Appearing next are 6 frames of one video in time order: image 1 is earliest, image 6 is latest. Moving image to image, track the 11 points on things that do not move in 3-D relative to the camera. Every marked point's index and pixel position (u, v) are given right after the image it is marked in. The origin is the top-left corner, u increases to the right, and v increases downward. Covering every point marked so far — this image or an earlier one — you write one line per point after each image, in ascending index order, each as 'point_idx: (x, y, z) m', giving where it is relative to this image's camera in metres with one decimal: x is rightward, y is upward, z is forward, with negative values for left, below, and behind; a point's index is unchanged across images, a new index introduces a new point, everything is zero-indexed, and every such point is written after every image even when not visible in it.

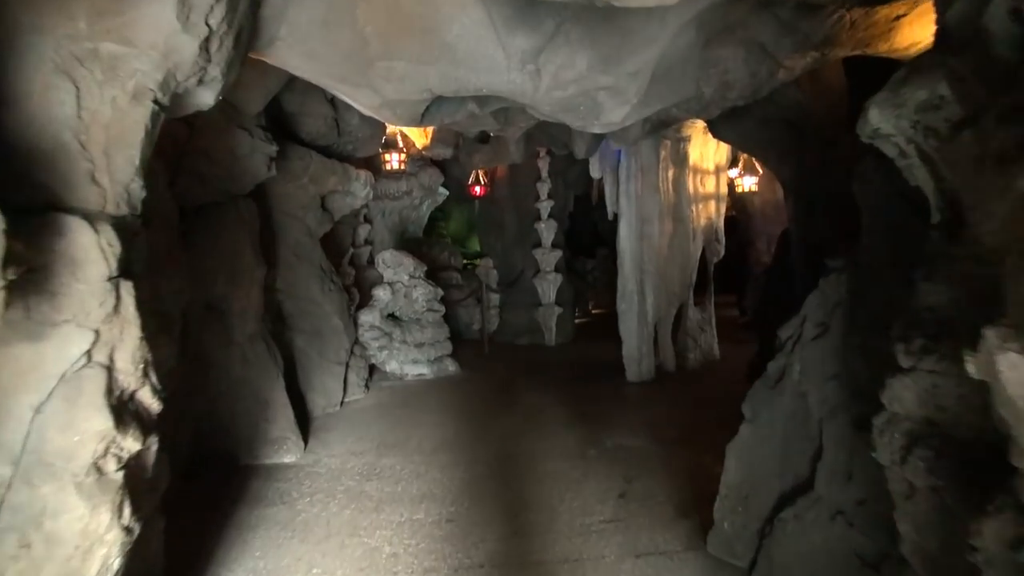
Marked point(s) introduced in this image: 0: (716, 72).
0: (+1.1, +1.2, +4.4) m
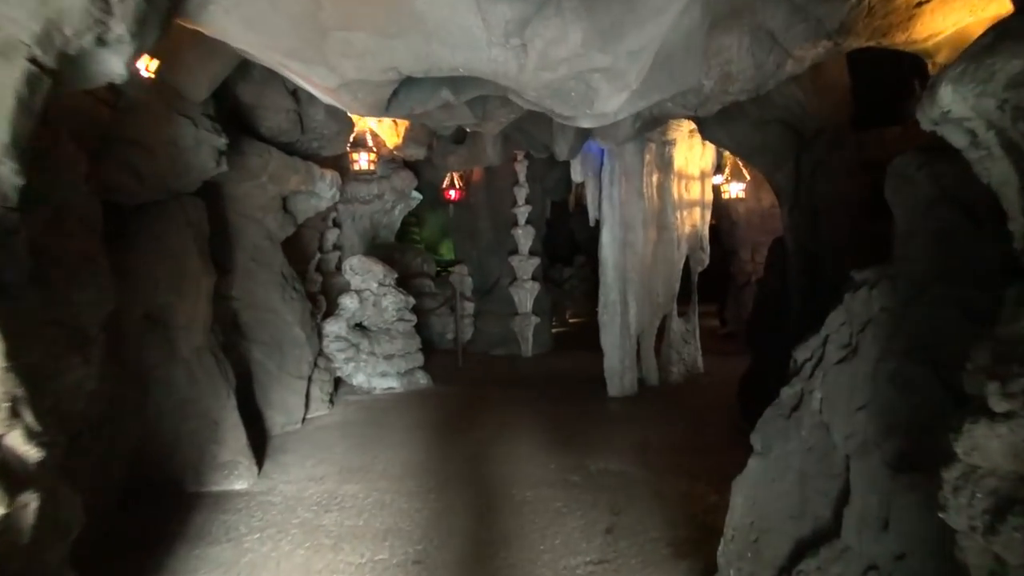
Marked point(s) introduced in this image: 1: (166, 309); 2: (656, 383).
0: (+1.0, +1.1, +4.0) m
1: (-2.1, -0.1, +4.8) m
2: (+1.6, -1.1, +8.9) m
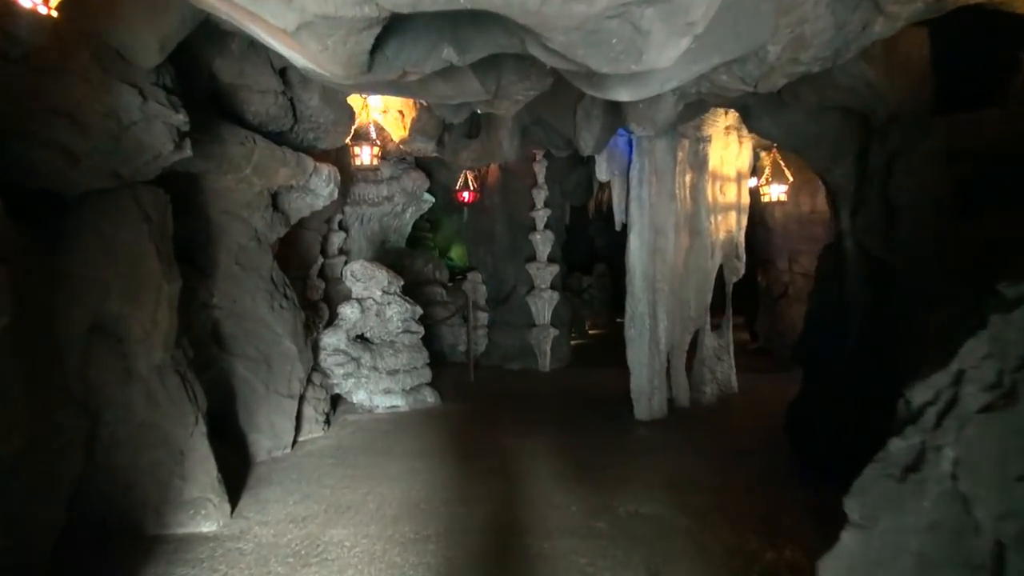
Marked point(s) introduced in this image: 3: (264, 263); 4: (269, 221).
0: (+1.1, +1.1, +3.2) m
1: (-2.0, -0.2, +4.1) m
2: (+1.8, -1.2, +8.0) m
3: (-1.9, +0.2, +6.1) m
4: (-1.9, +0.5, +6.1) m
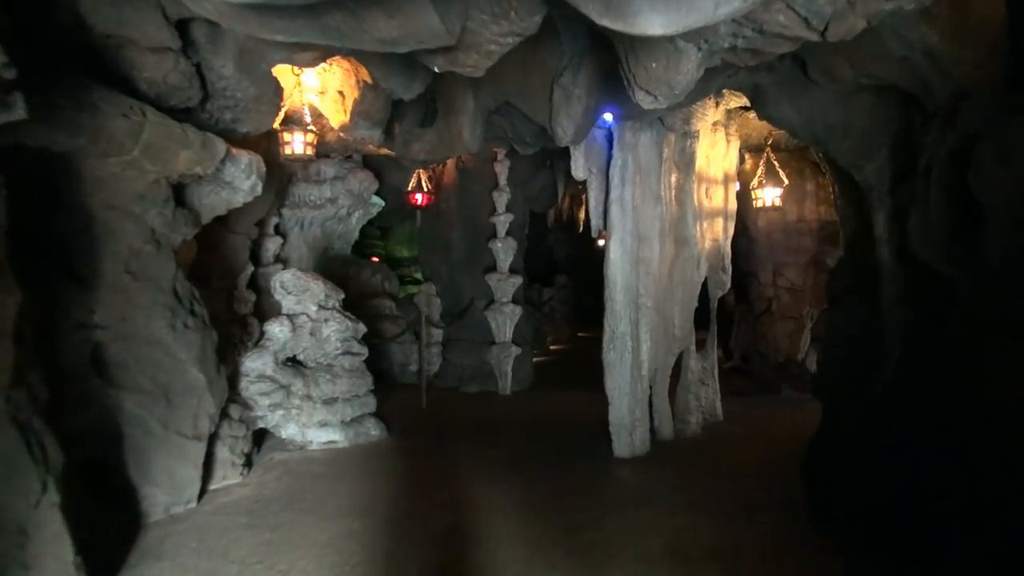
0: (+1.1, +1.0, +2.2) m
1: (-2.1, -0.2, +2.8) m
2: (+1.4, -1.3, +7.0) m
3: (-2.1, +0.1, +4.9) m
4: (-2.1, +0.4, +4.9) m
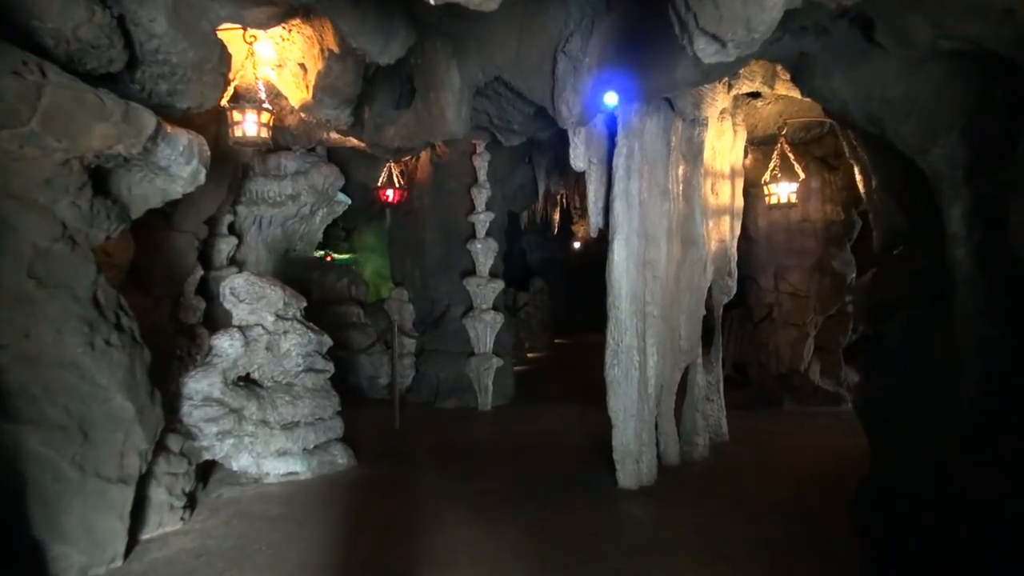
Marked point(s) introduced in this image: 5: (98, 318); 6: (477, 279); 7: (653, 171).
0: (+1.2, +1.0, +1.4) m
1: (-2.1, -0.3, +1.9) m
2: (+1.3, -1.4, +6.2) m
3: (-2.2, +0.1, +3.9) m
4: (-2.1, +0.4, +3.9) m
5: (-2.1, -0.1, +4.0) m
6: (-0.4, +0.1, +8.5) m
7: (+1.0, +0.8, +5.8) m
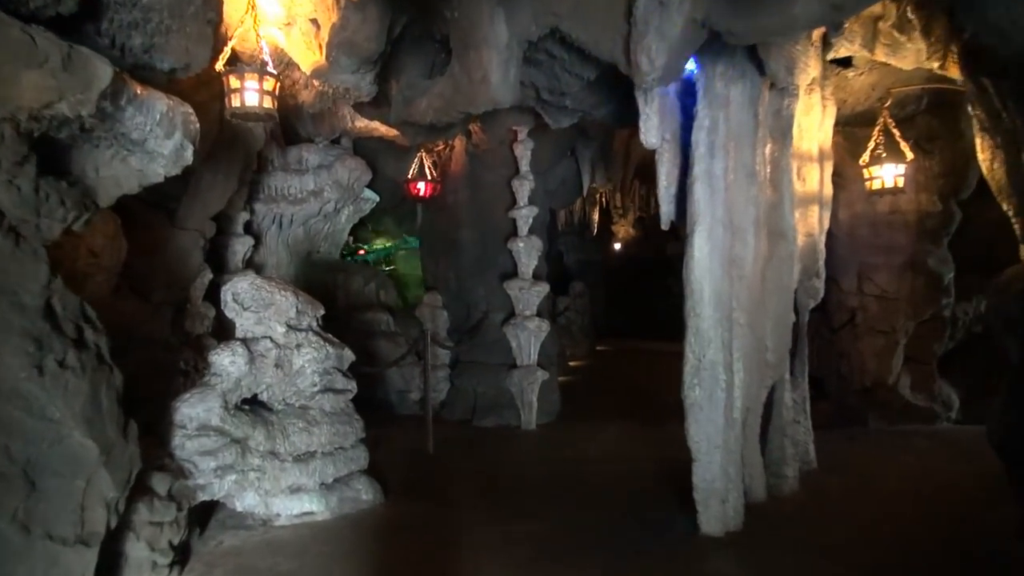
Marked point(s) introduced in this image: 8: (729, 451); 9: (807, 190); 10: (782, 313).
0: (+1.3, +1.0, +0.4) m
1: (-1.9, -0.3, +1.0) m
2: (+1.7, -1.4, +5.2) m
3: (-1.9, 0.0, +3.1) m
4: (-1.8, +0.4, +3.1) m
5: (-1.8, -0.2, +3.1) m
6: (+0.1, +0.1, +7.6) m
7: (+1.4, +0.8, +4.8) m
8: (+1.3, -1.0, +4.7) m
9: (+2.2, +0.7, +5.8) m
10: (+1.8, -0.2, +5.3) m
